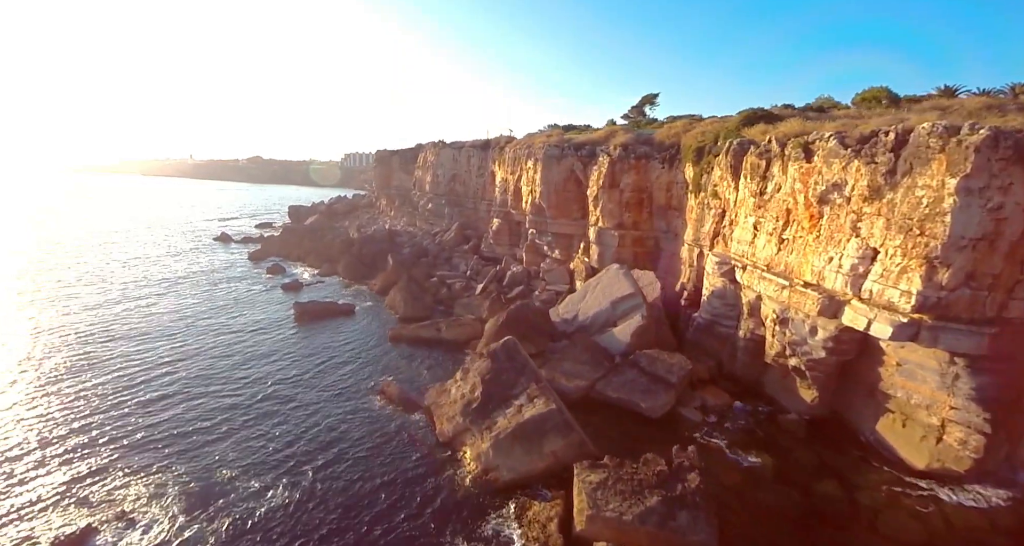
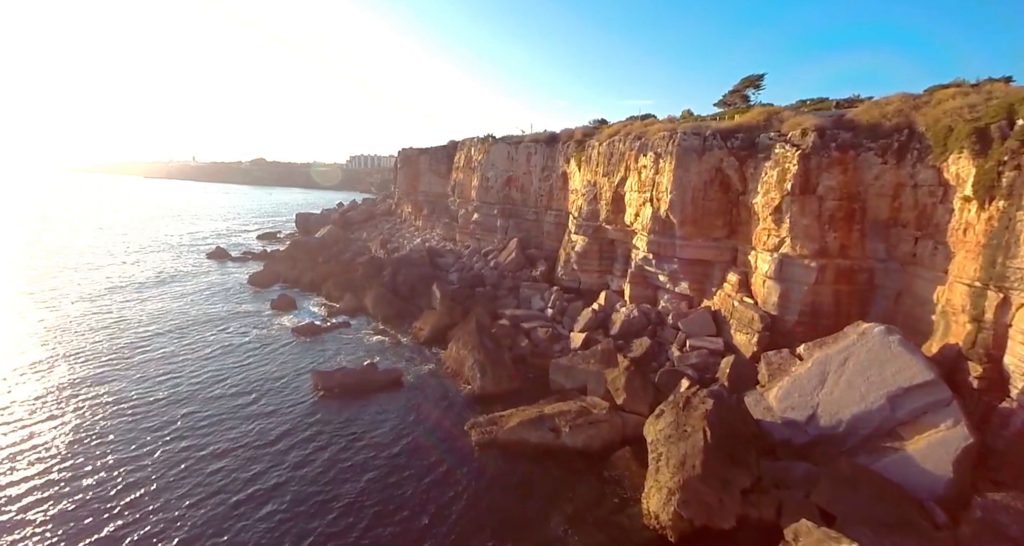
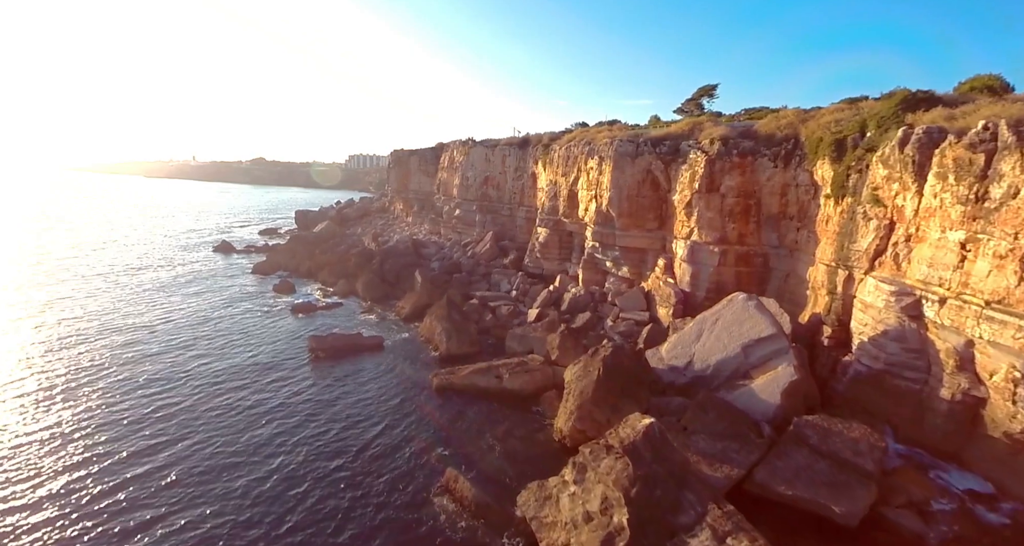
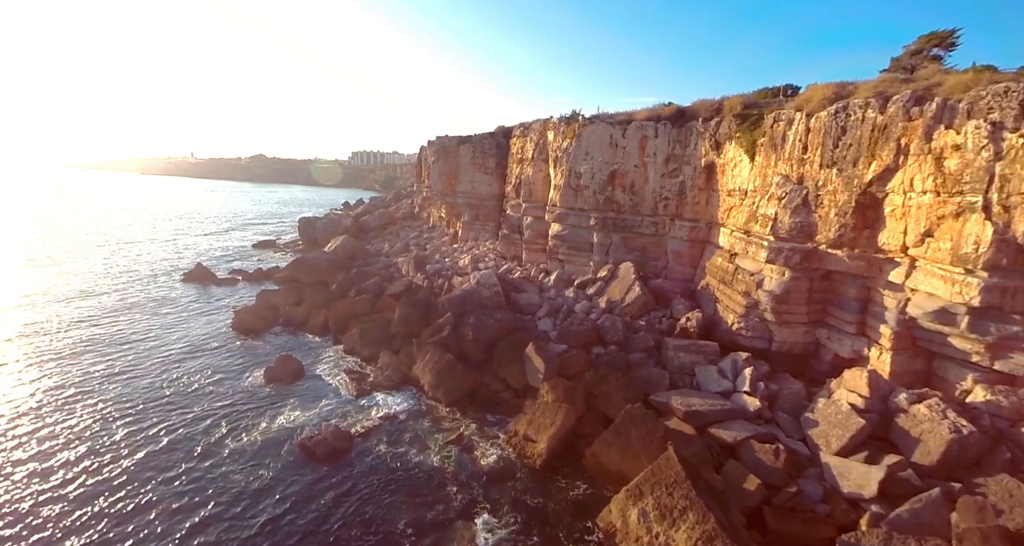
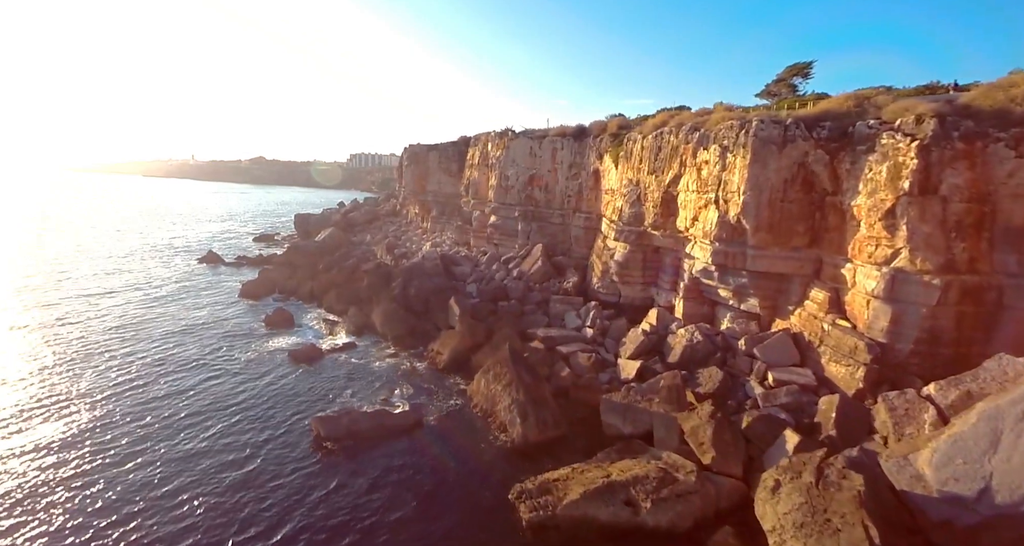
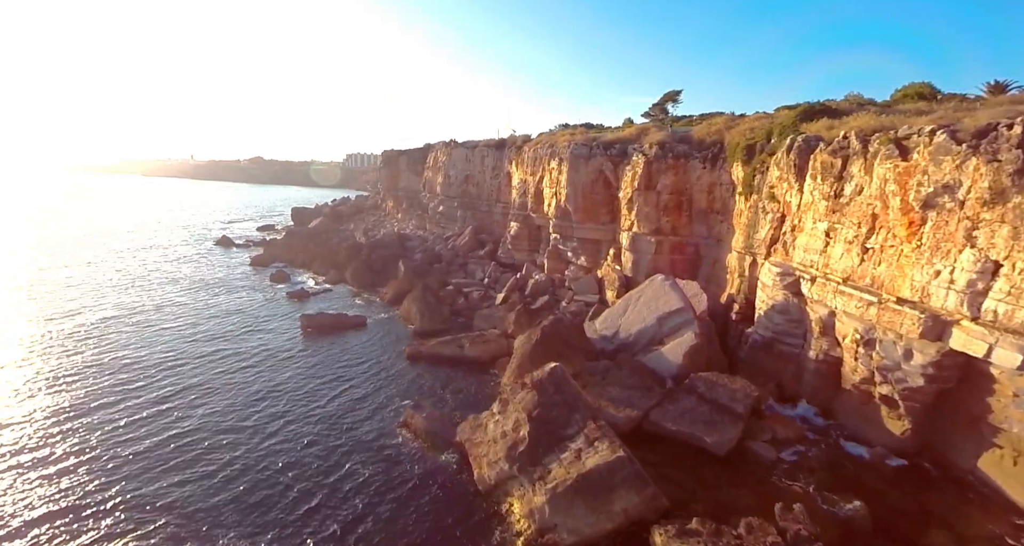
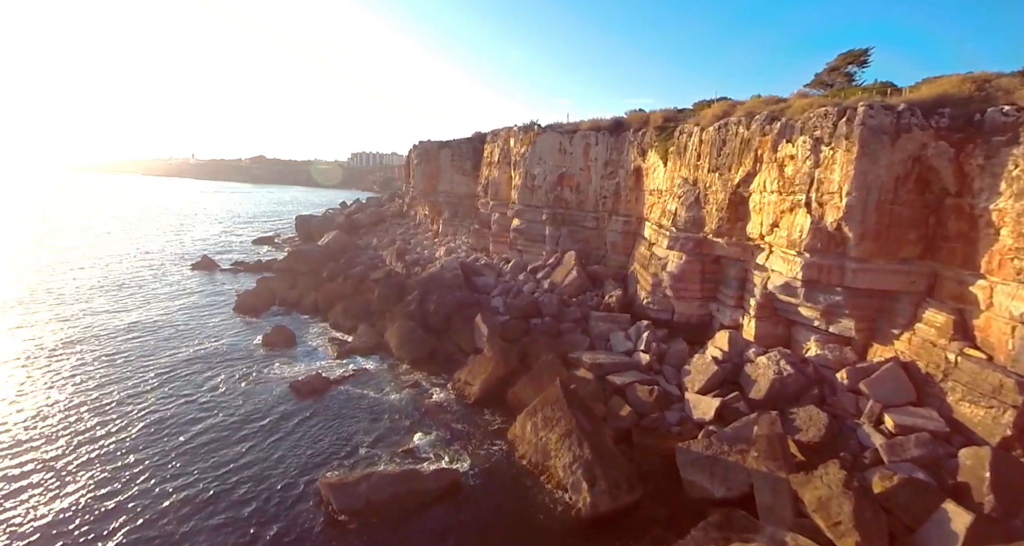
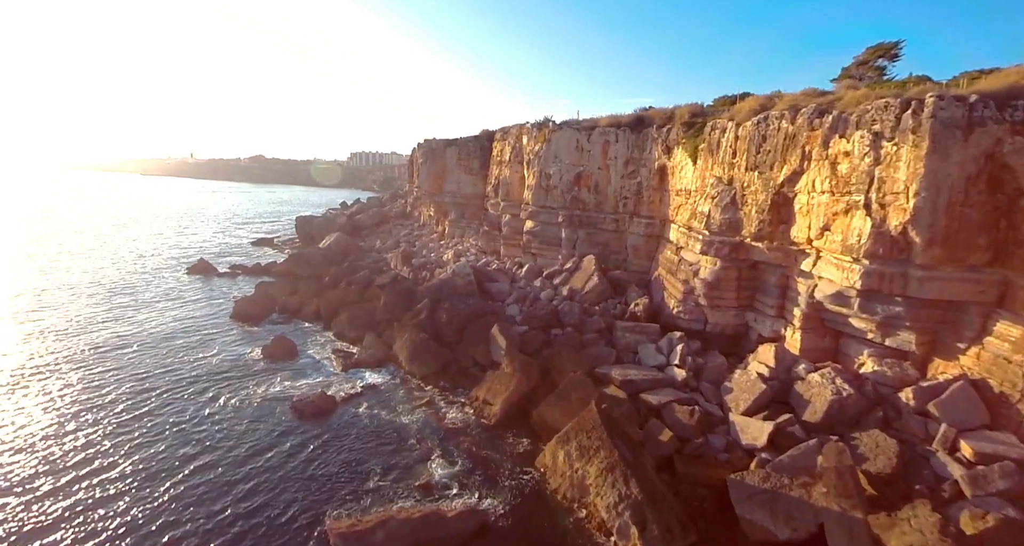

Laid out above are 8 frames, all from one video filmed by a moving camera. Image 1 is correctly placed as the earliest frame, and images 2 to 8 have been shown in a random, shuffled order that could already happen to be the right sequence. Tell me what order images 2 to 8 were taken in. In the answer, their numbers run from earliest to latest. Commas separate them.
6, 3, 2, 5, 7, 8, 4
